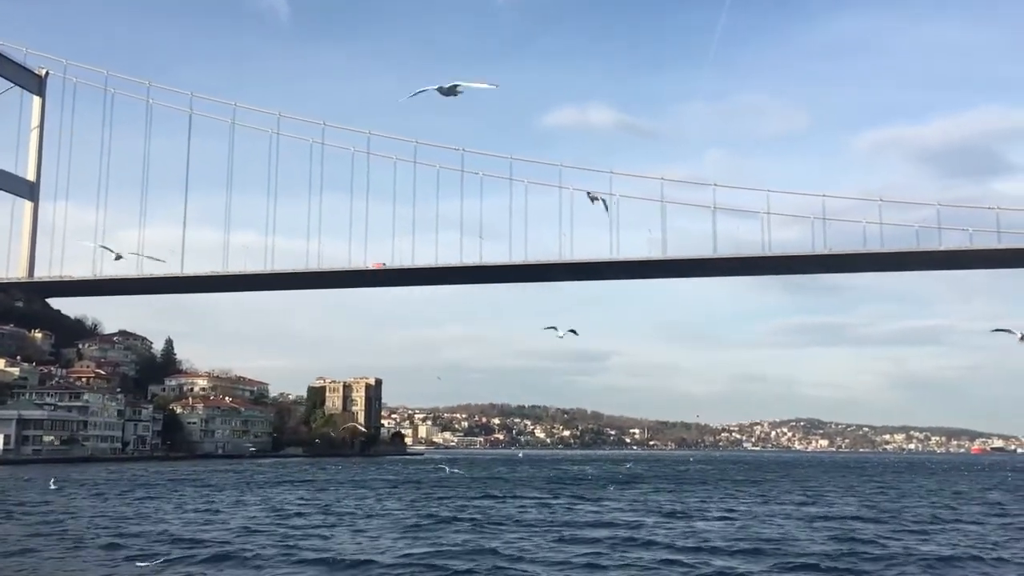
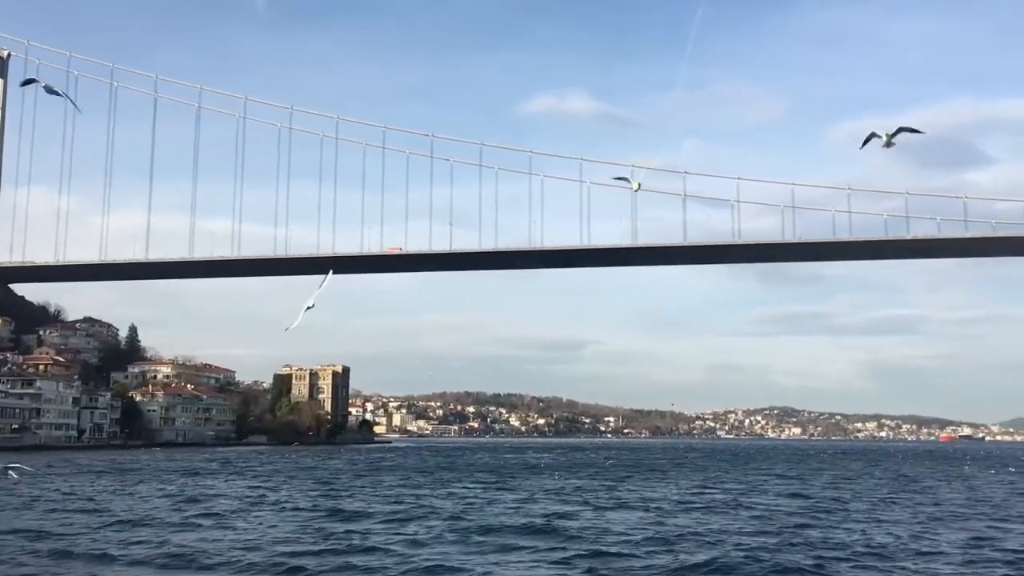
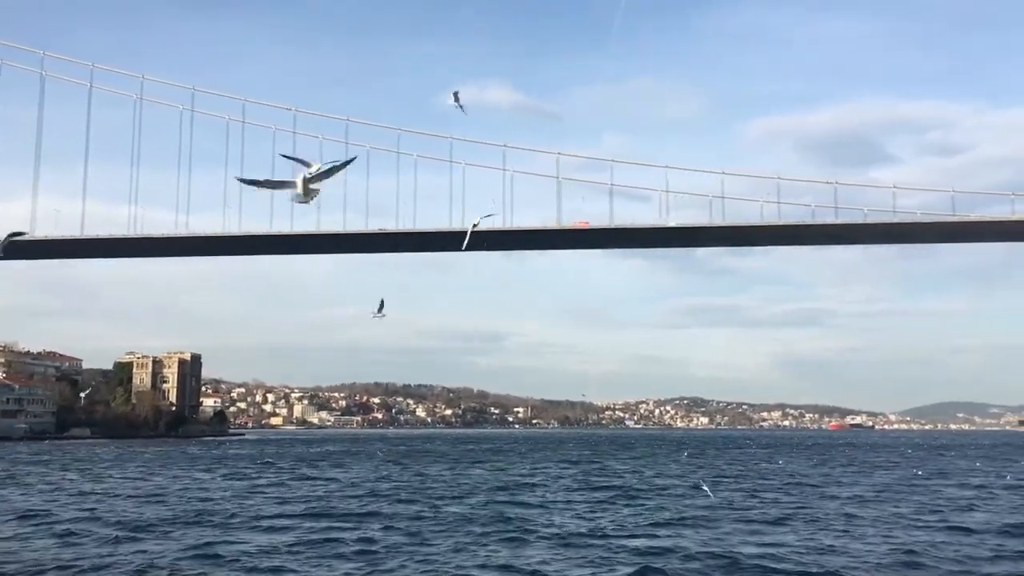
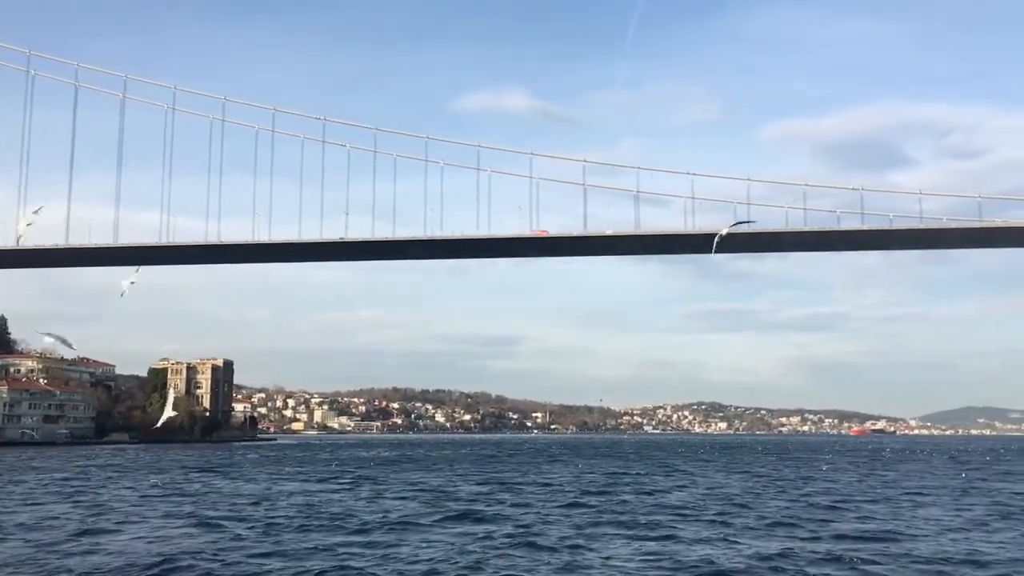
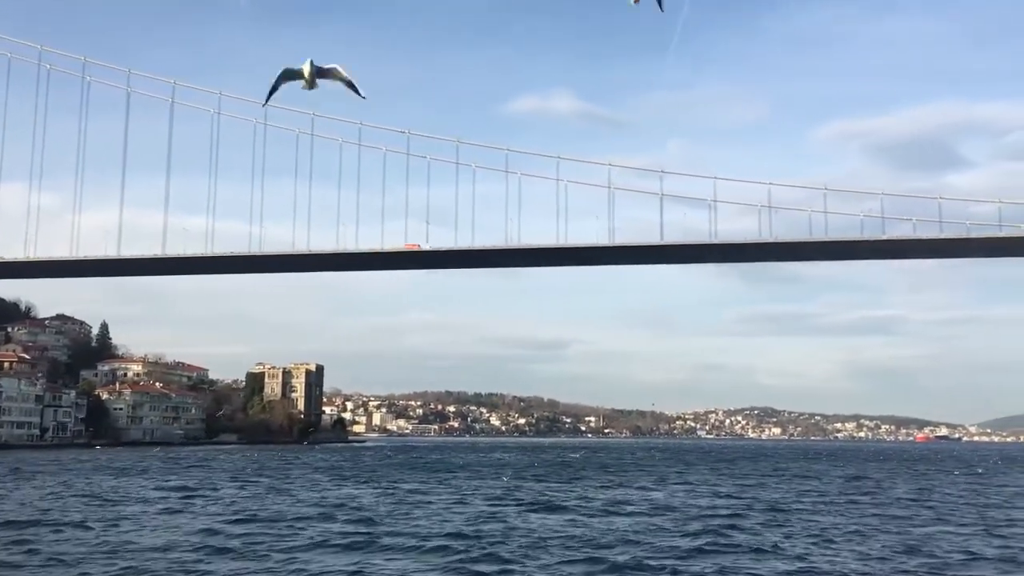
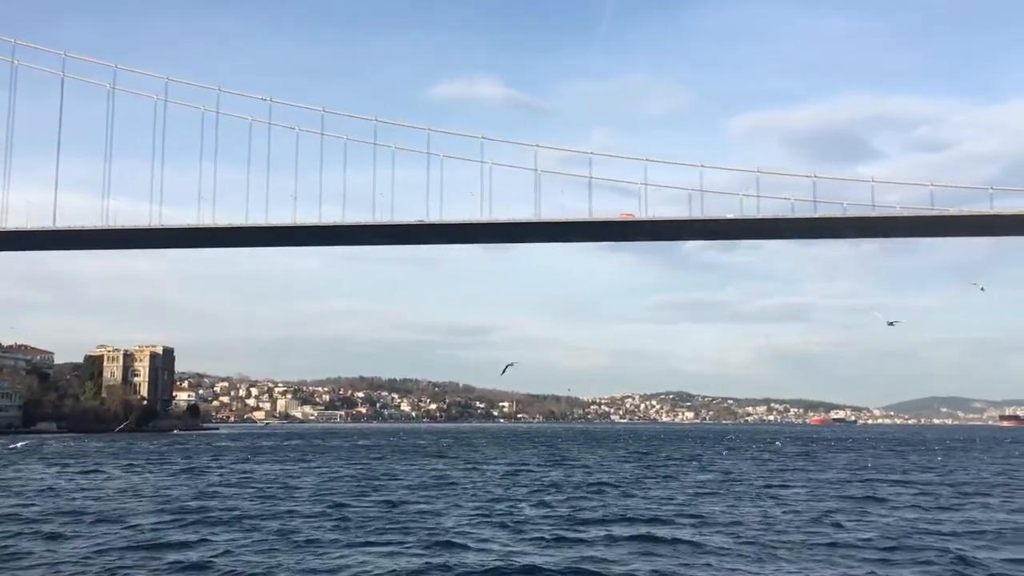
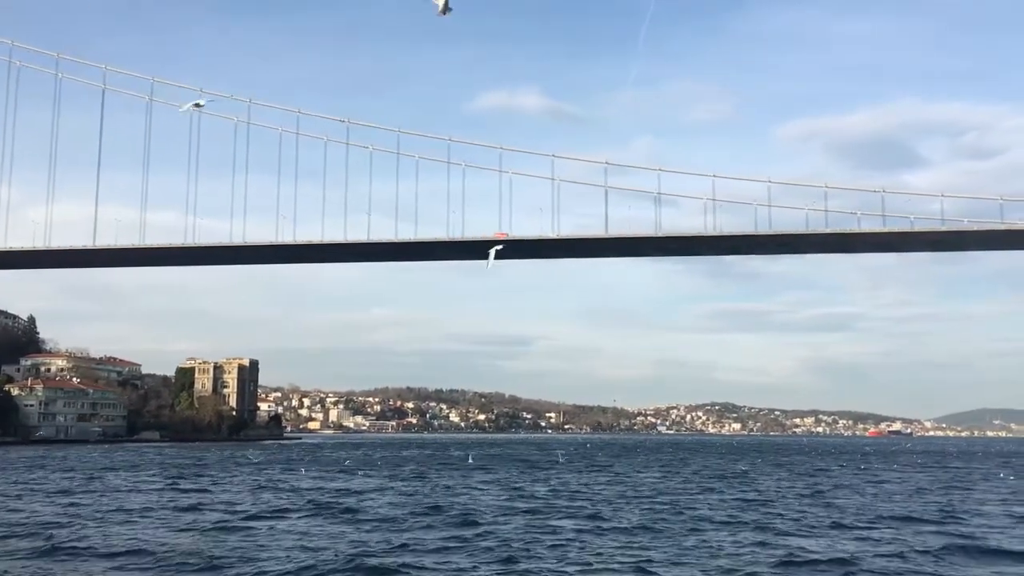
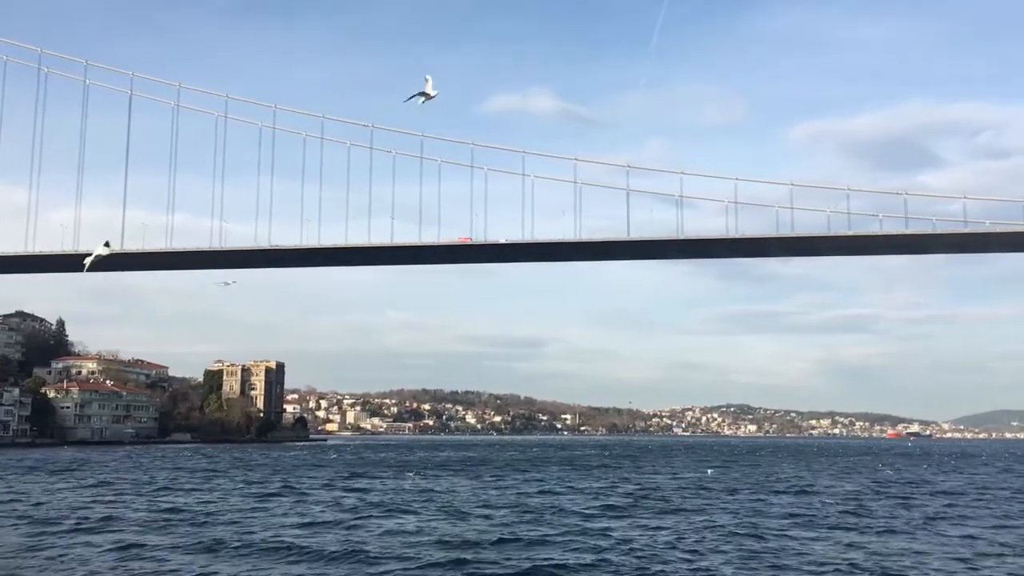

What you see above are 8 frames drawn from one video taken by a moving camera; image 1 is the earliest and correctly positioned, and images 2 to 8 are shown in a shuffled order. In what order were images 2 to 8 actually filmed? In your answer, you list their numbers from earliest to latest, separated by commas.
2, 5, 8, 7, 4, 3, 6
